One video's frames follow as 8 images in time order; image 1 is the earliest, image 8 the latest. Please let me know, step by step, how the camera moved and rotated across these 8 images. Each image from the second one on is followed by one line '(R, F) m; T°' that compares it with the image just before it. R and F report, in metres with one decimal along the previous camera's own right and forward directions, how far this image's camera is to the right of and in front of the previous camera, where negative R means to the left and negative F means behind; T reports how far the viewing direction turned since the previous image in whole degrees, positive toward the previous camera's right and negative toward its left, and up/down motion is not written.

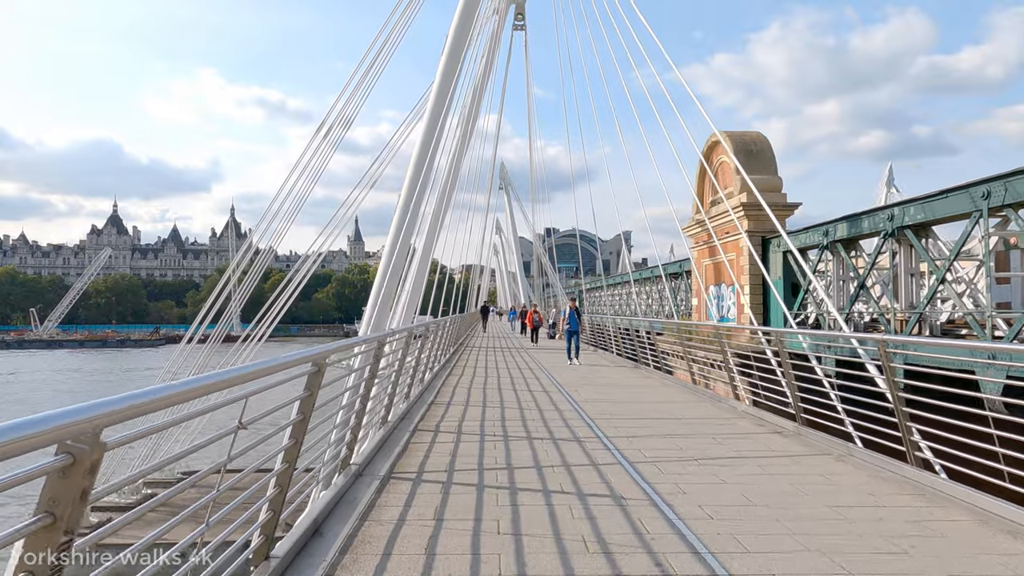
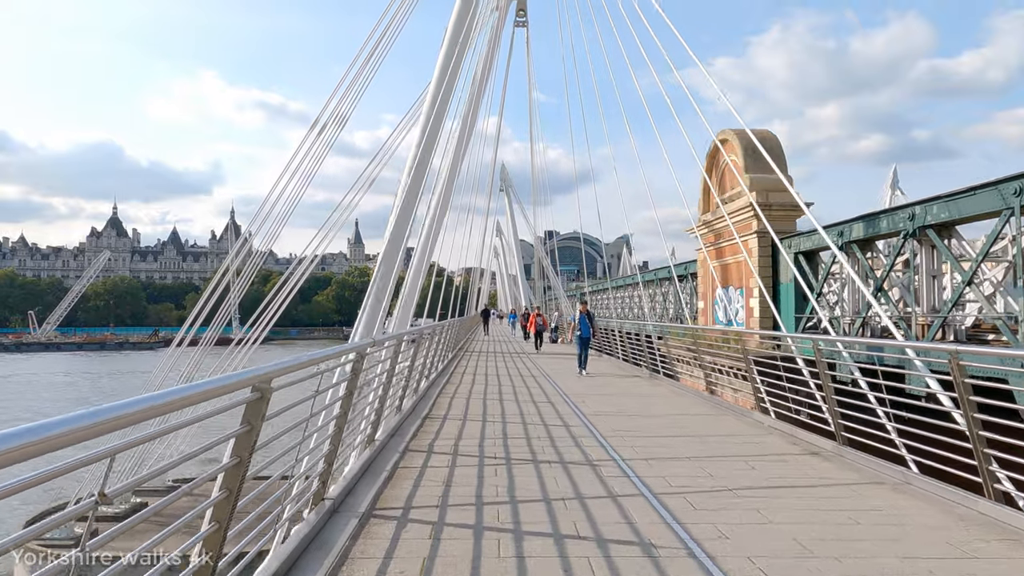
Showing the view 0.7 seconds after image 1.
(0.0, +0.4) m; 0°
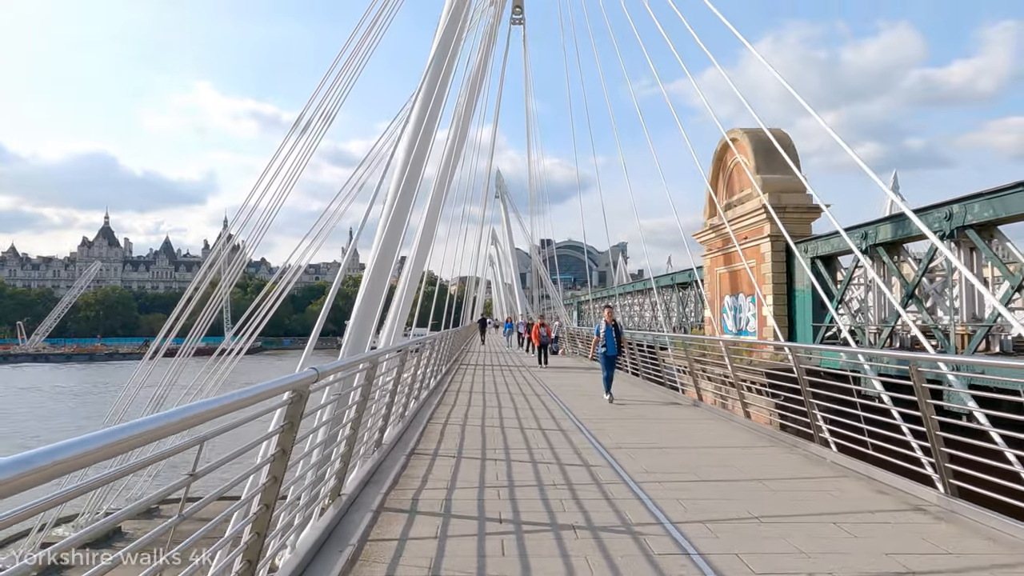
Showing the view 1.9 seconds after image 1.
(-0.1, +0.8) m; 0°
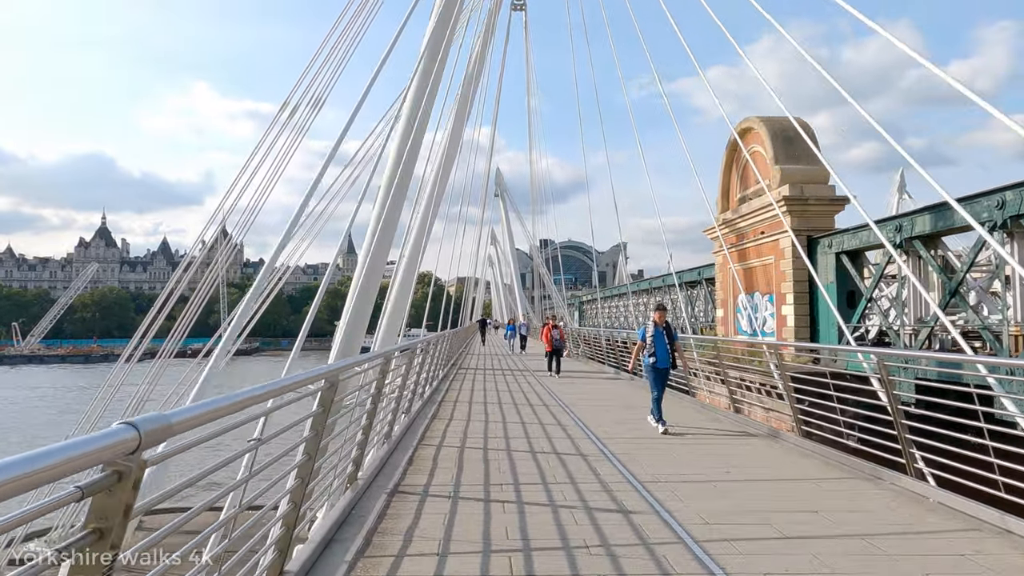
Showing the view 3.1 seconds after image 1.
(-0.1, +0.8) m; 0°
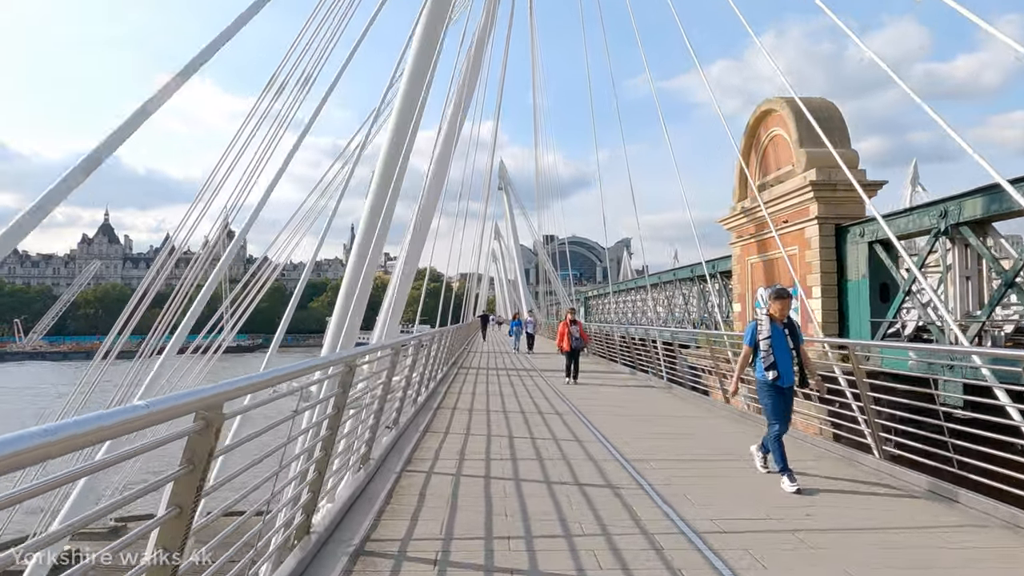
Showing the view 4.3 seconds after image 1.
(0.0, +0.8) m; 0°
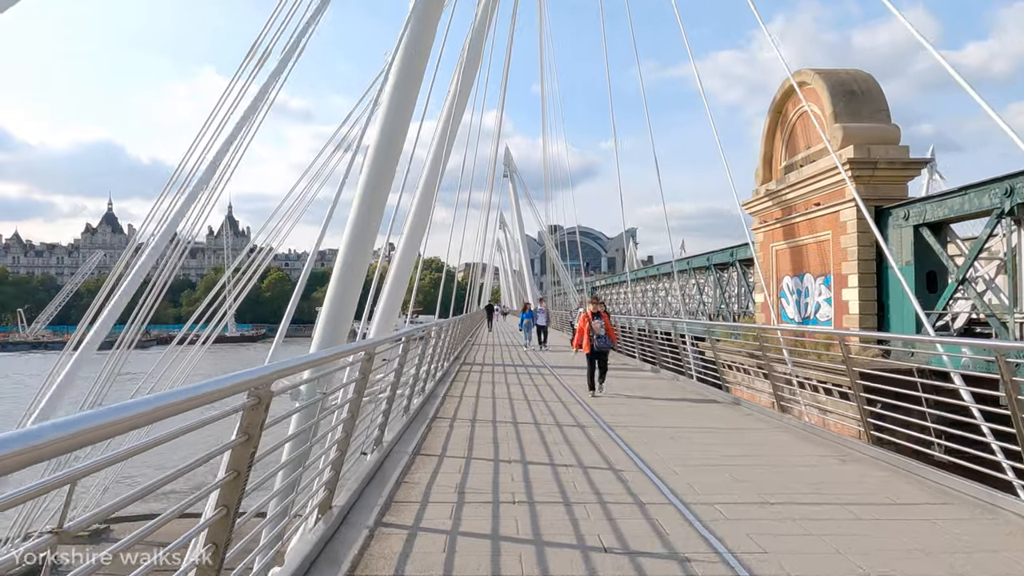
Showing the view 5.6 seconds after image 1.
(0.0, +0.9) m; 0°
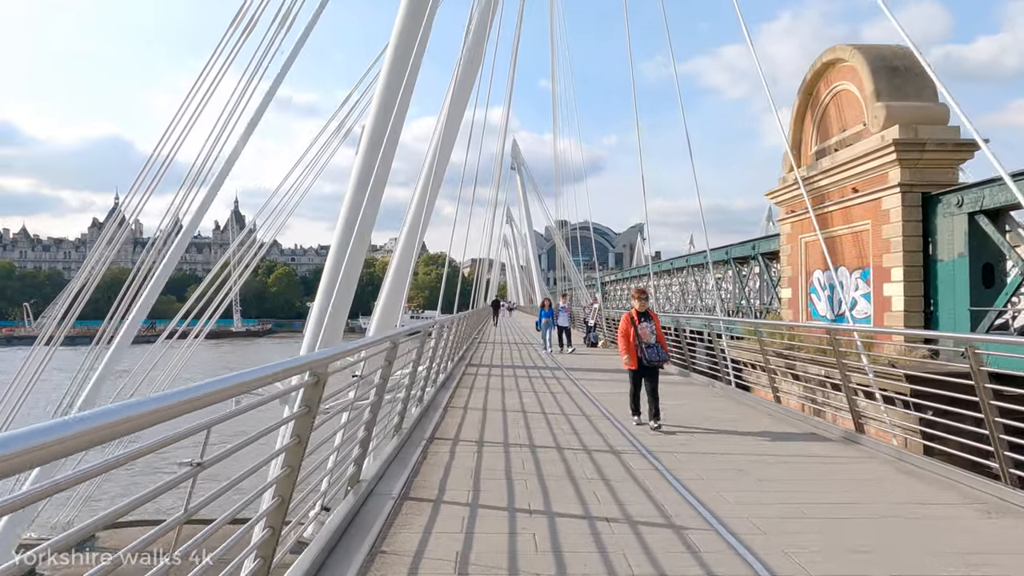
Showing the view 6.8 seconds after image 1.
(-0.1, +0.8) m; -1°
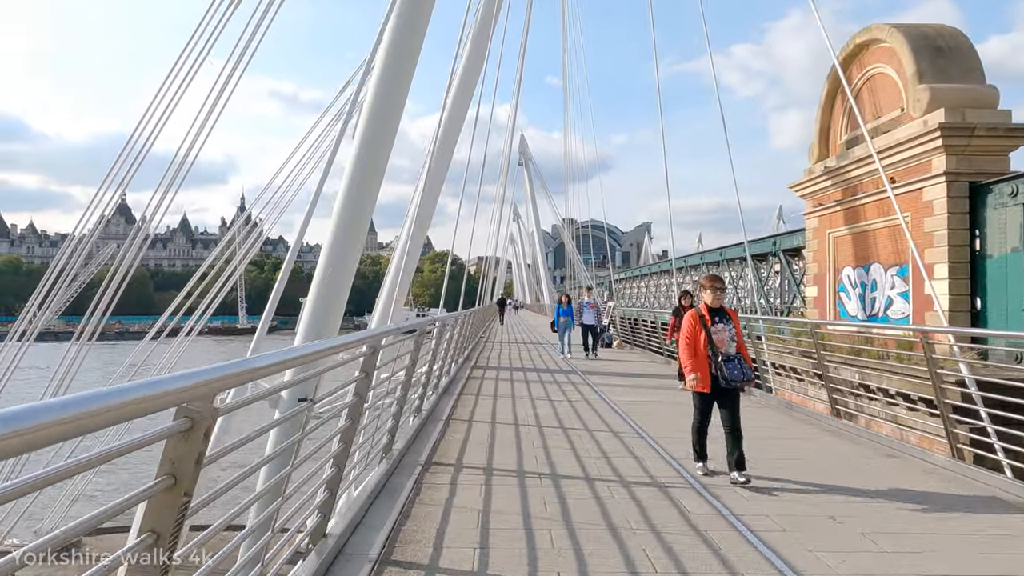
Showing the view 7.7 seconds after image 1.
(0.0, +0.7) m; 0°
